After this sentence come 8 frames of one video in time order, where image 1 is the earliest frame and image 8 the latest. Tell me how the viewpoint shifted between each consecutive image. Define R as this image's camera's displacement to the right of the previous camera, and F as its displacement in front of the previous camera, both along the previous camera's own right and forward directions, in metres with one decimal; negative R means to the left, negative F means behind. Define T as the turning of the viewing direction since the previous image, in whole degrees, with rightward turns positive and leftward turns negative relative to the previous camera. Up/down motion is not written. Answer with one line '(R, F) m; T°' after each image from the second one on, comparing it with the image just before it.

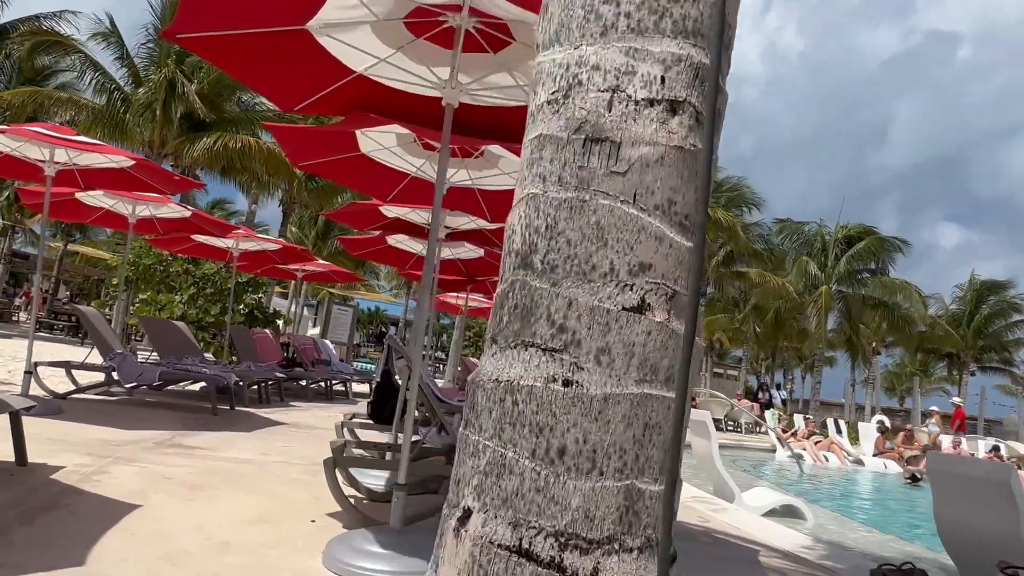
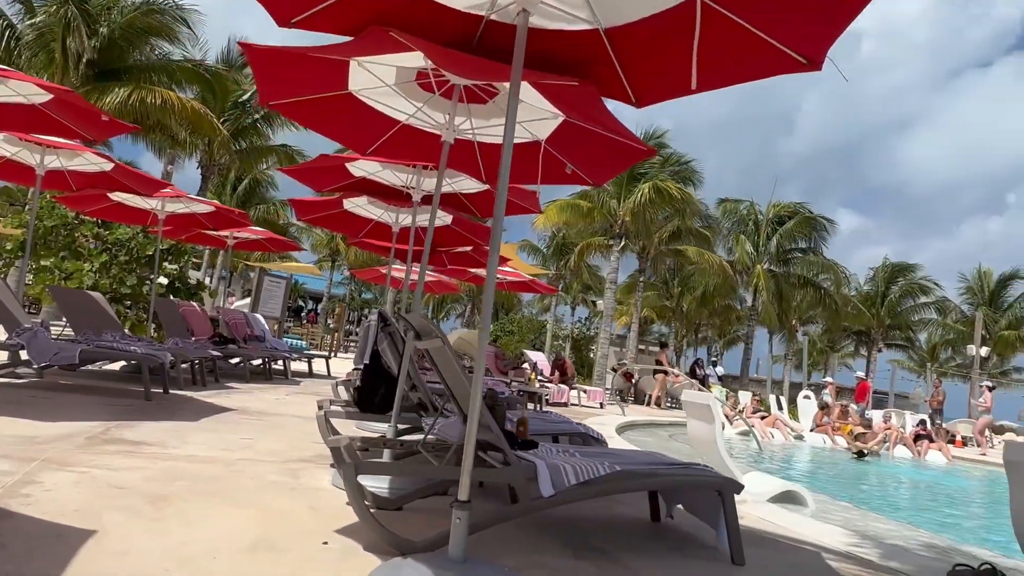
(-0.6, +0.7) m; +7°
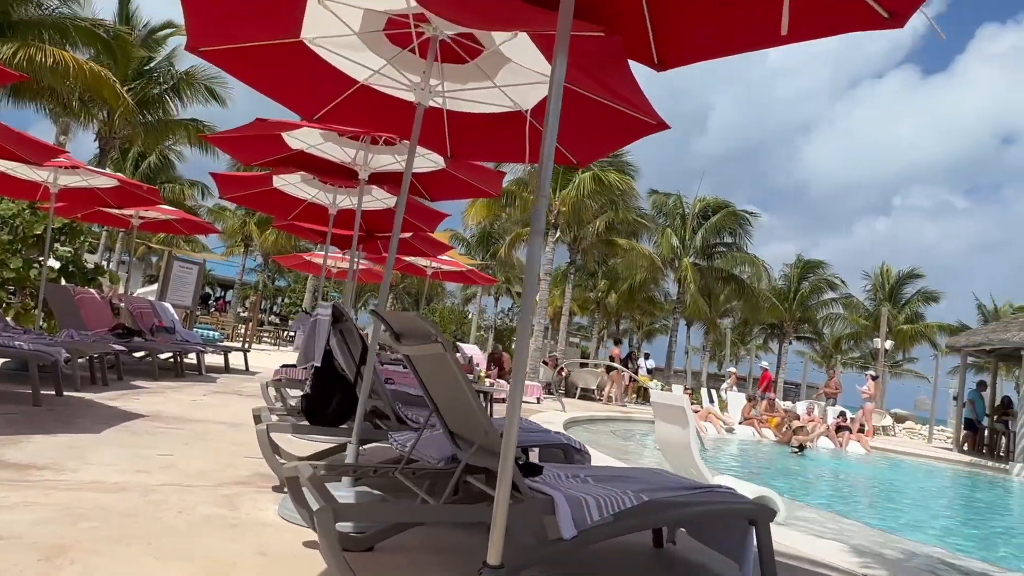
(-0.4, +0.6) m; +7°
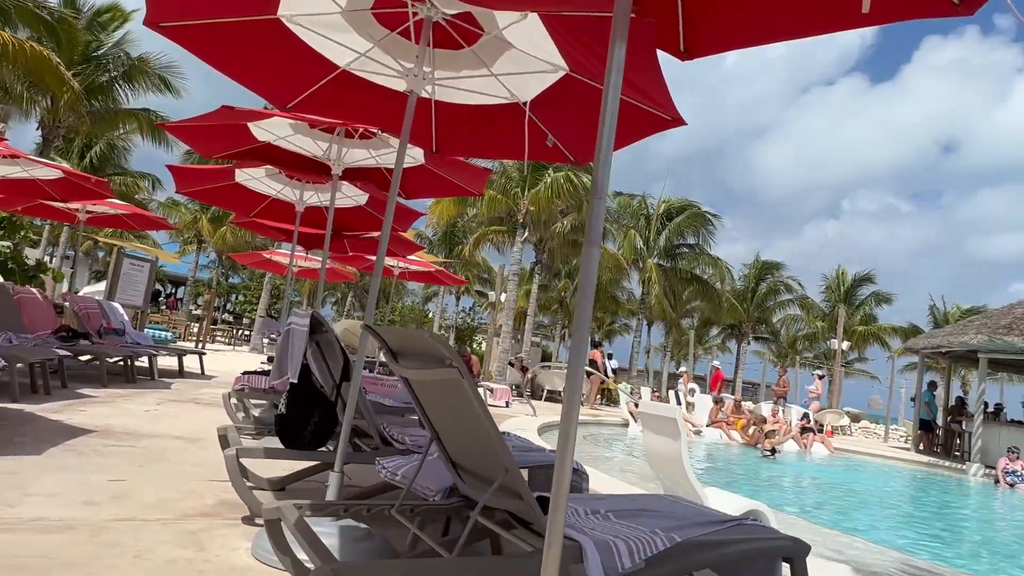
(-0.2, +0.3) m; +3°
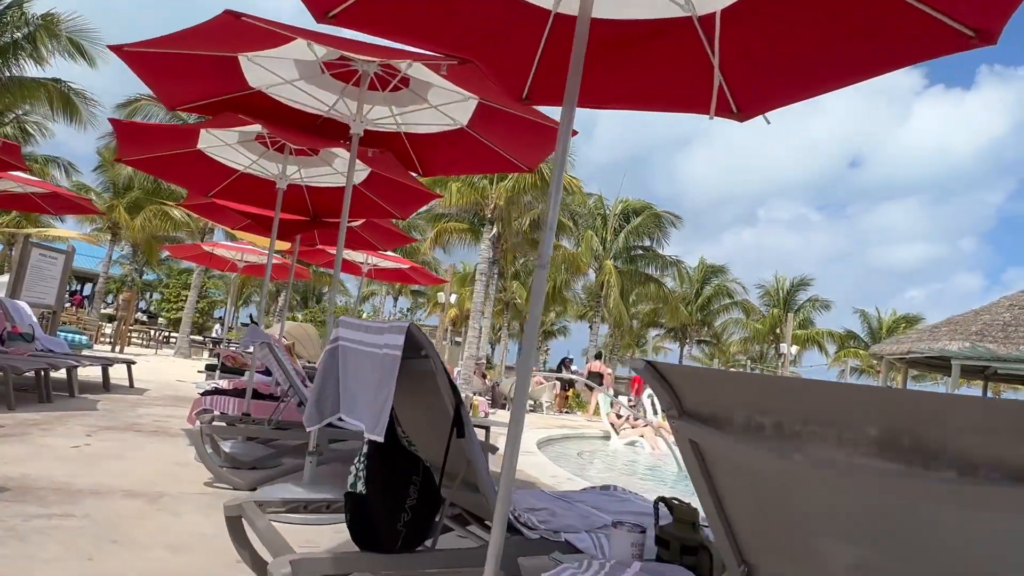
(-0.9, +1.3) m; +6°
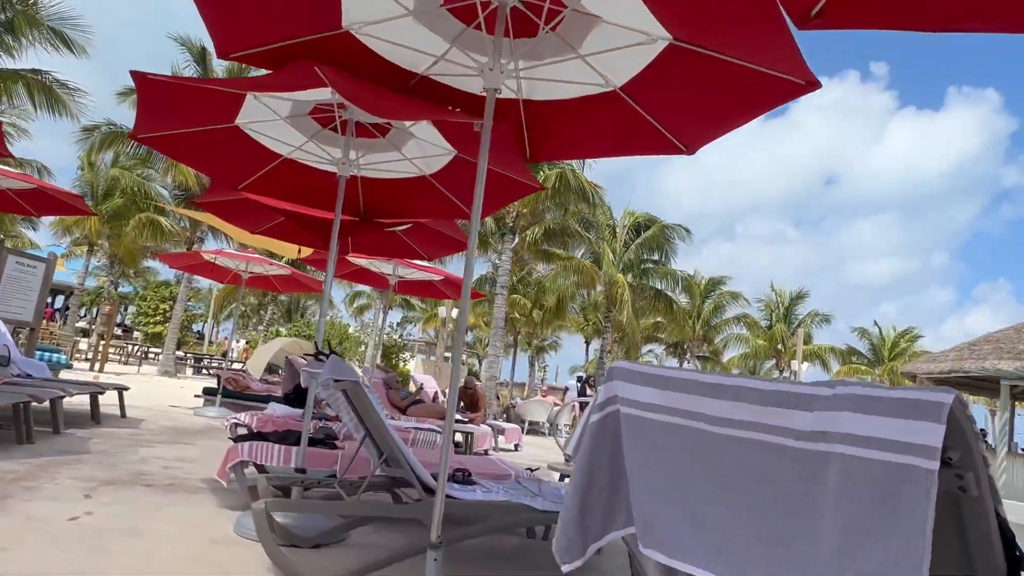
(-1.0, +1.2) m; +2°
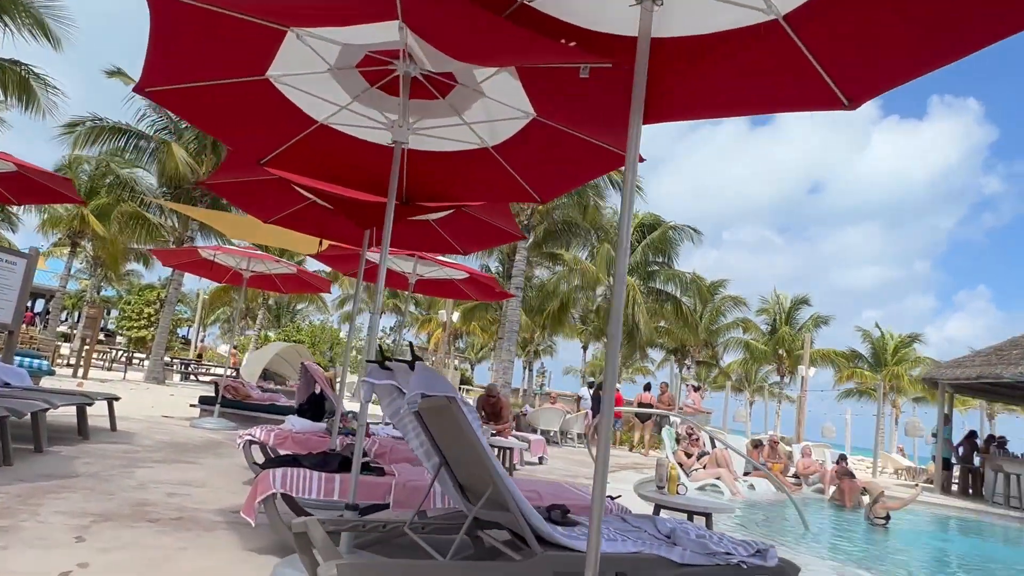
(-0.6, +0.8) m; +1°
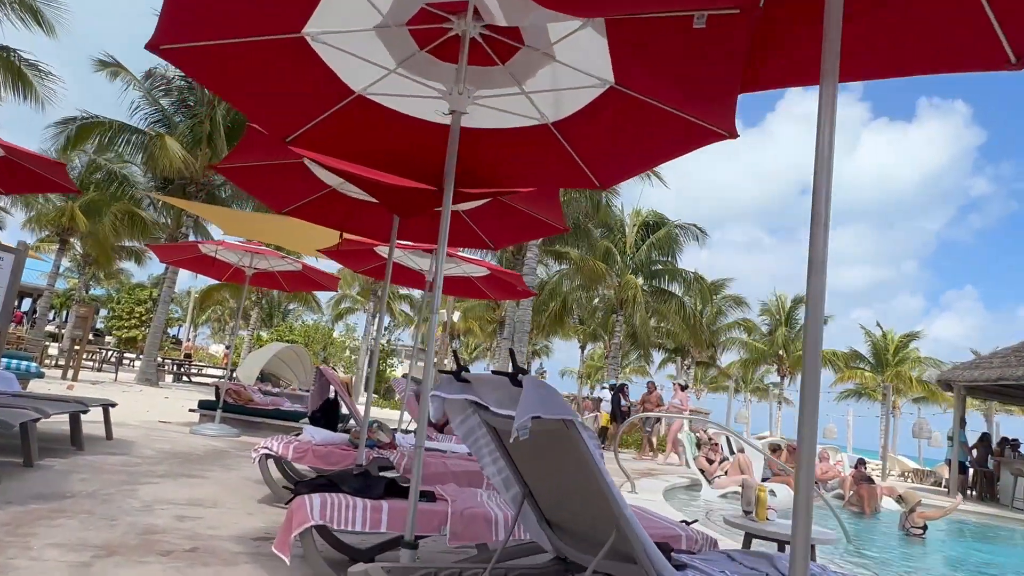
(-0.4, +0.5) m; +1°
